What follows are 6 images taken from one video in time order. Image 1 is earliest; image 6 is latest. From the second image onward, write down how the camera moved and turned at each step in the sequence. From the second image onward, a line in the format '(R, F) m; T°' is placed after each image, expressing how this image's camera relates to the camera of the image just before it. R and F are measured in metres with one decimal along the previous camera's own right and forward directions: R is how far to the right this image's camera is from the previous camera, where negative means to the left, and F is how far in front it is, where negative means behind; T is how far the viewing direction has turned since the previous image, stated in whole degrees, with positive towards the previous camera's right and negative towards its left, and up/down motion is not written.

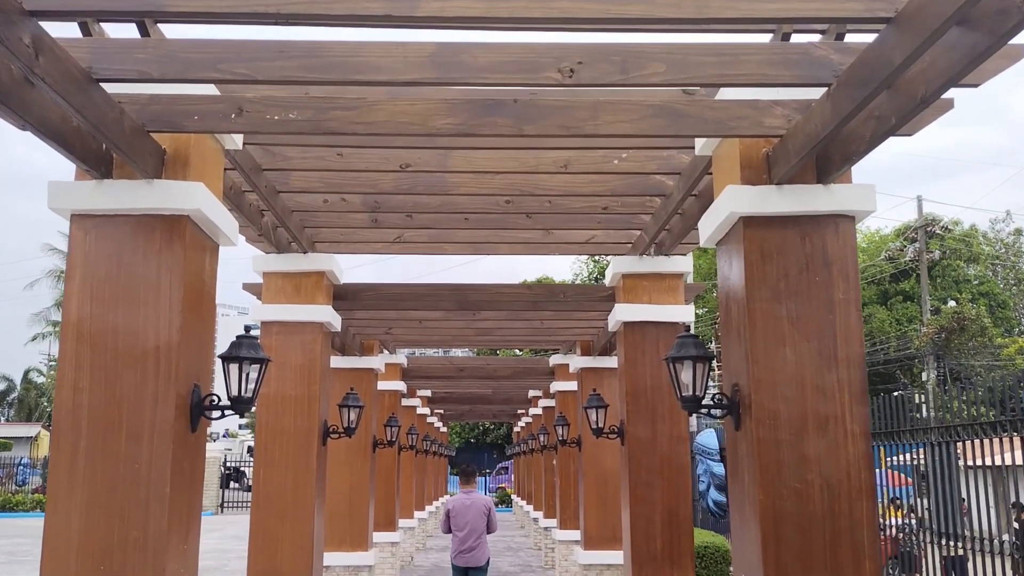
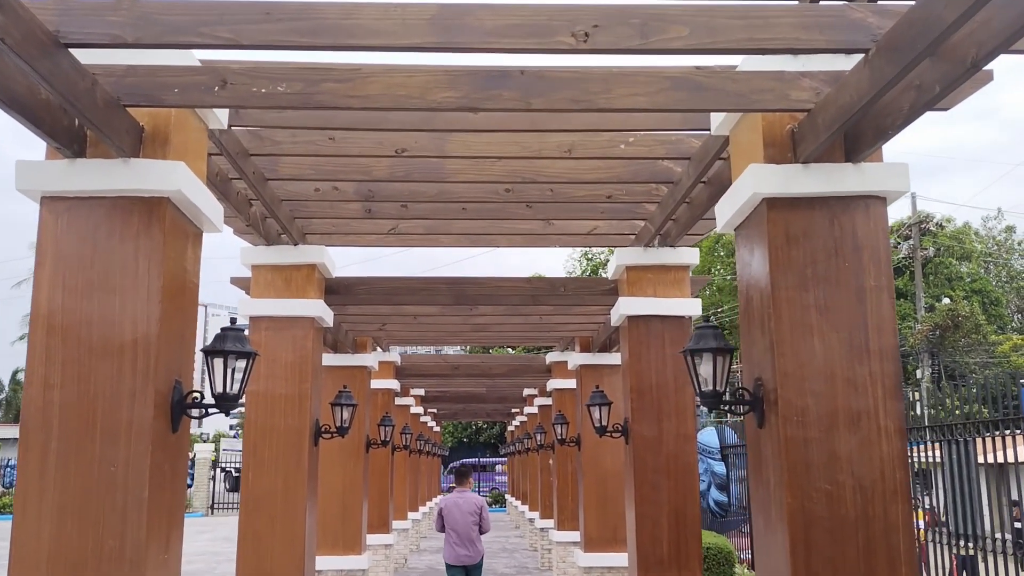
(-0.1, +0.3) m; +1°
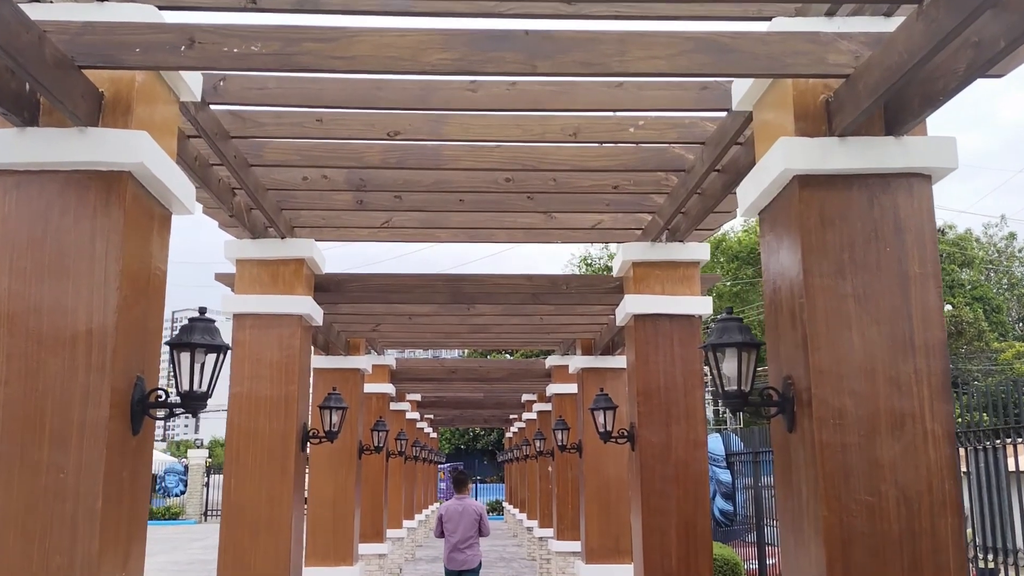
(0.0, +0.4) m; 0°
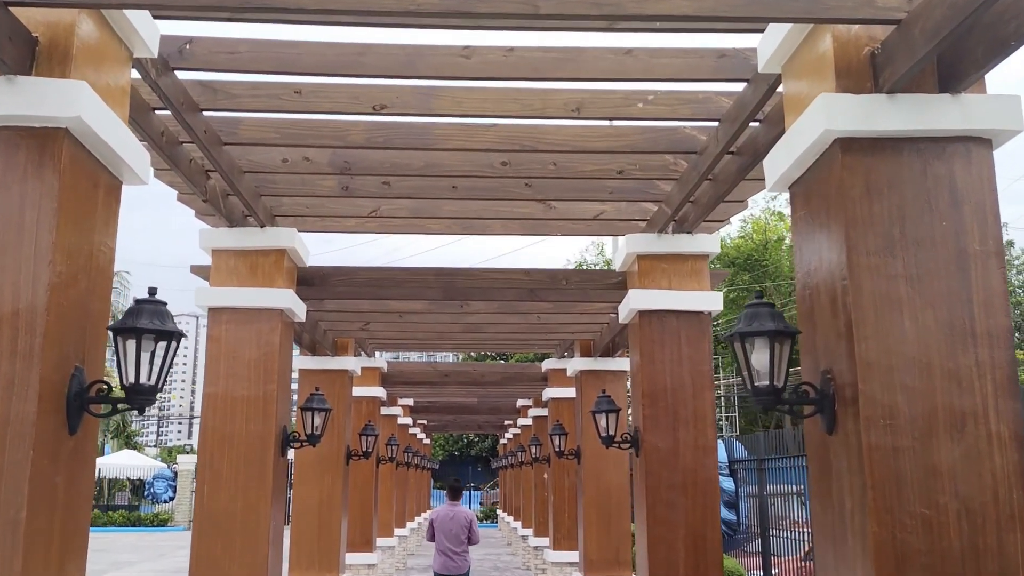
(0.0, +0.5) m; 0°
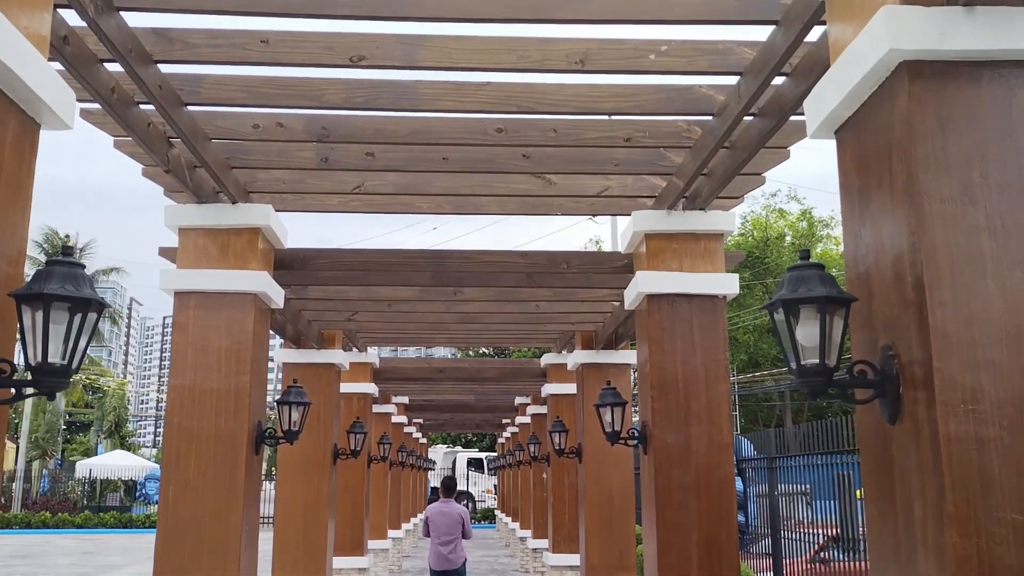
(0.0, +0.6) m; 0°
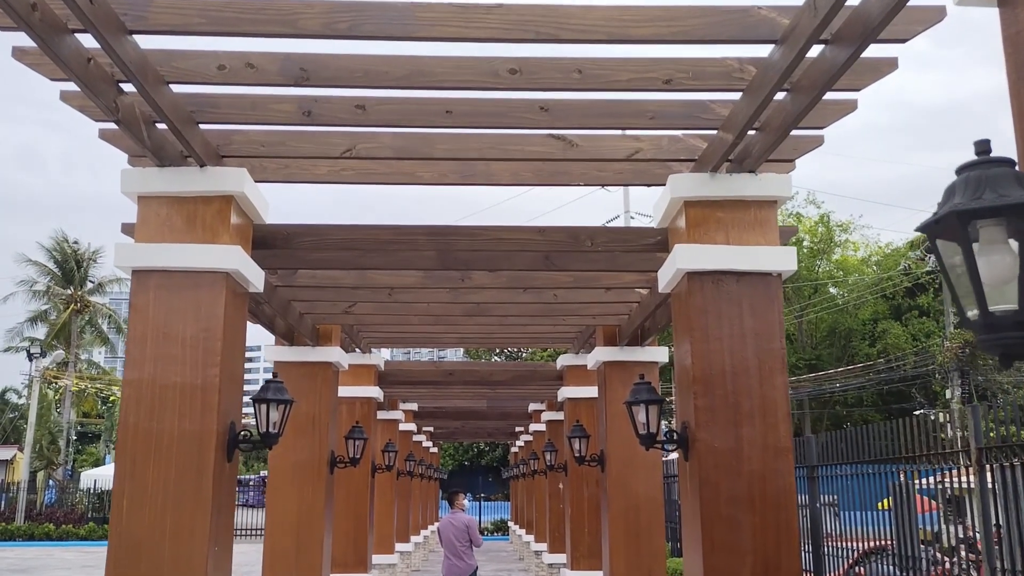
(0.0, +0.9) m; -1°
